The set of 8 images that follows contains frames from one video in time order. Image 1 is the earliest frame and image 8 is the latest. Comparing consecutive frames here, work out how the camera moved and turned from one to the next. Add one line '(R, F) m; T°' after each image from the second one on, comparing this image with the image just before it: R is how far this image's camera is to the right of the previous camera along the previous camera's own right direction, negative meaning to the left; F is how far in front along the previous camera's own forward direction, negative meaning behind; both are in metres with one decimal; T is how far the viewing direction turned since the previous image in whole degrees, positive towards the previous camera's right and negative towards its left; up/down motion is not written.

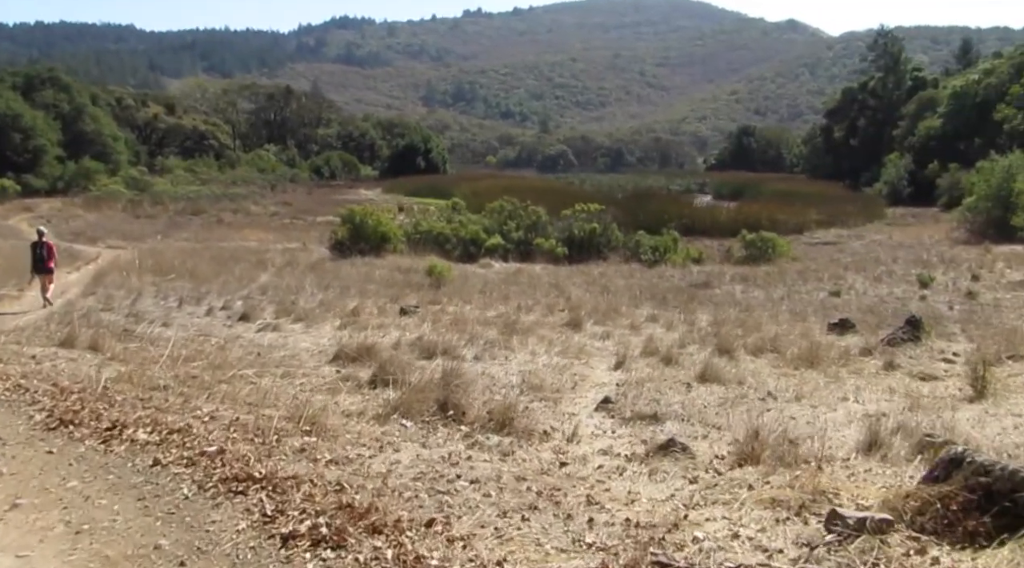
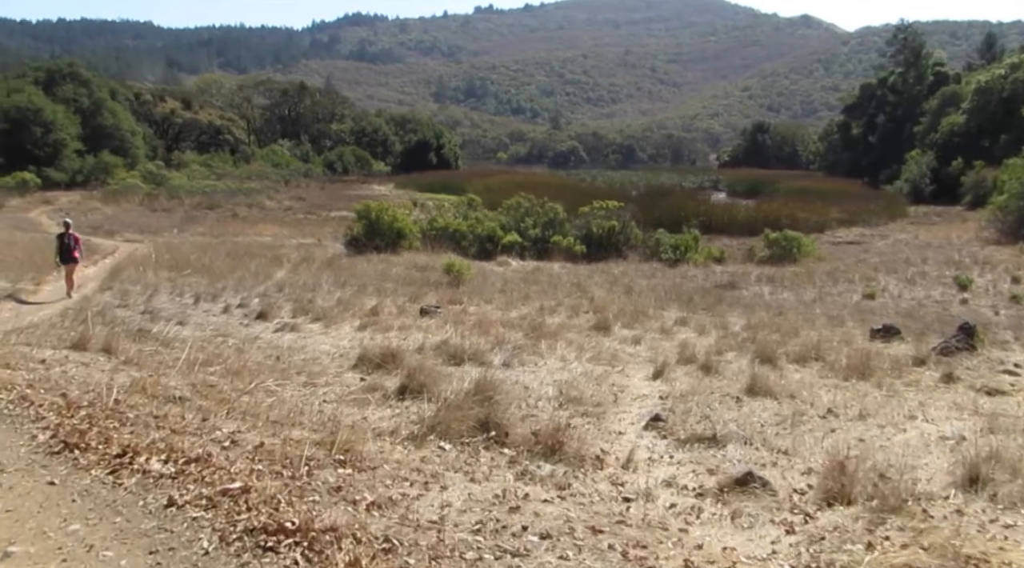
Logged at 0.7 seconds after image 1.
(-0.3, +0.6) m; -1°
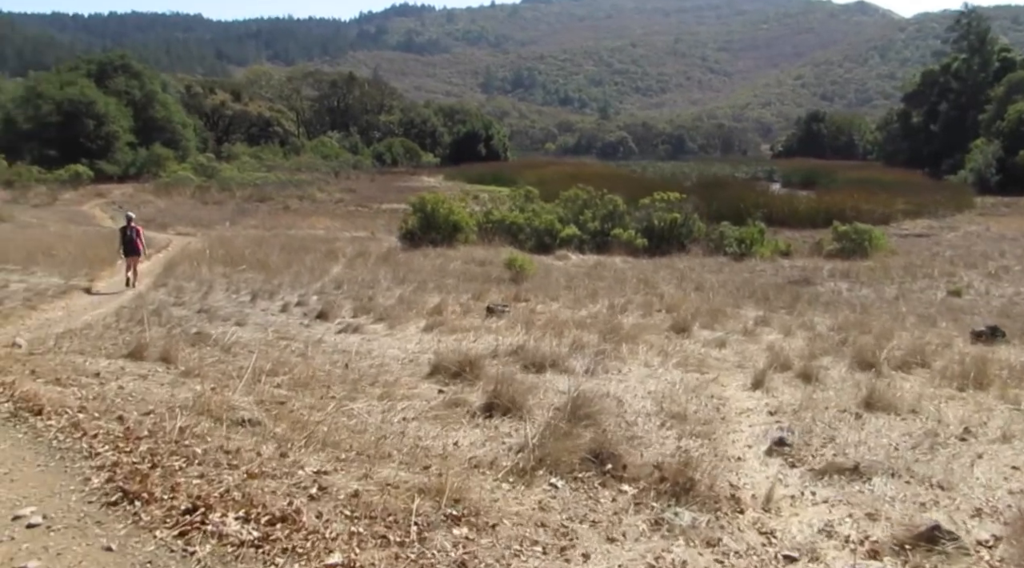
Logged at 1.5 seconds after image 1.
(-0.4, +0.7) m; -3°
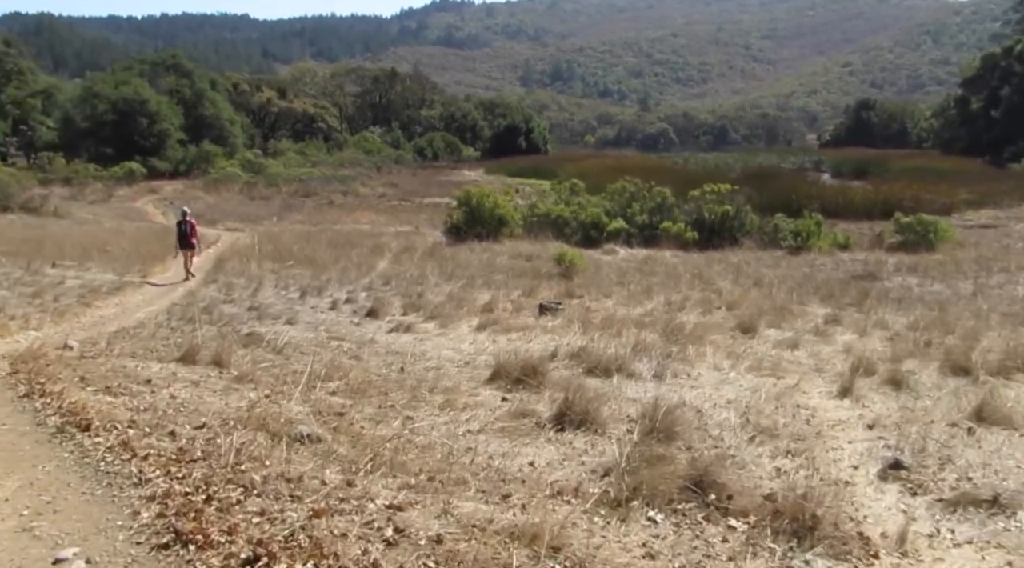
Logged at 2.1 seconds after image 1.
(-0.3, +0.5) m; -3°
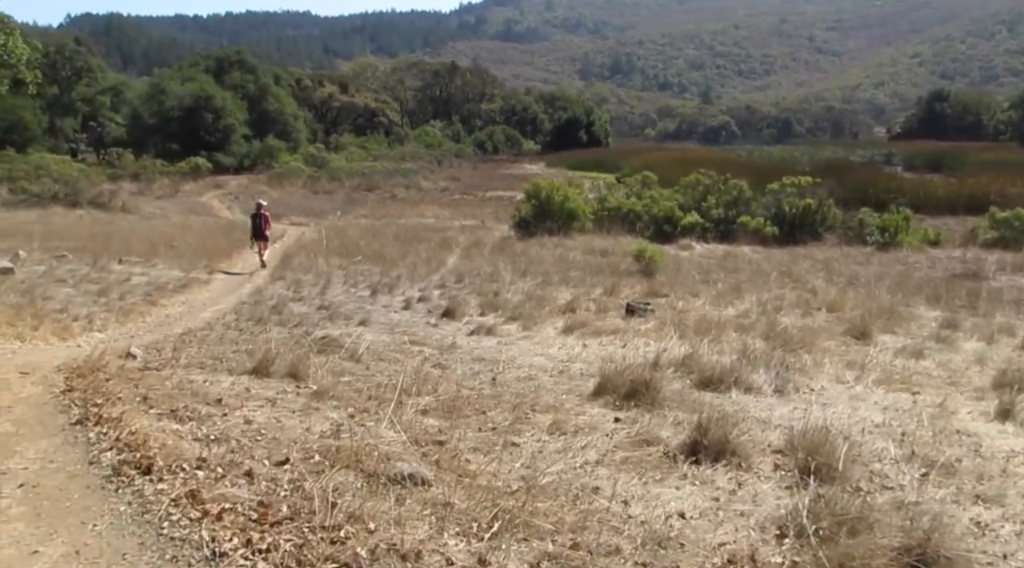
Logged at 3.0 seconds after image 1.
(-0.4, +0.9) m; -4°
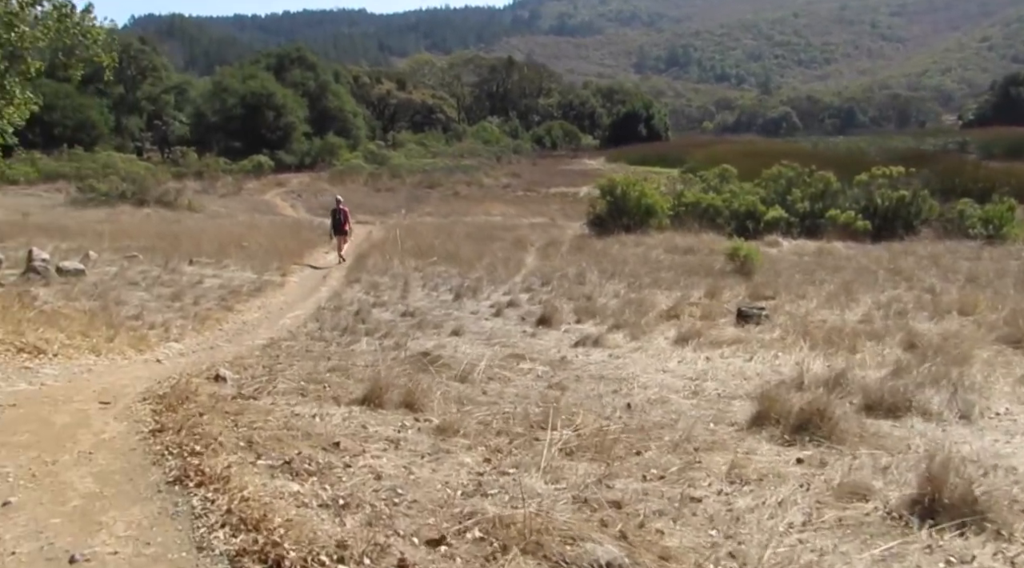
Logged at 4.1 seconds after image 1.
(-0.7, +1.0) m; -4°
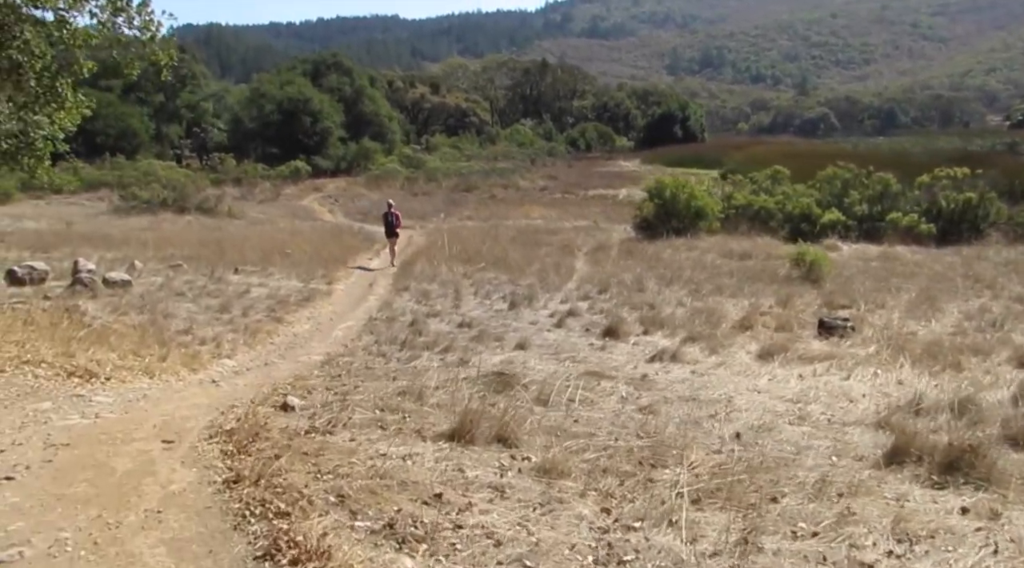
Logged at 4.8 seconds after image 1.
(-0.4, +0.6) m; -2°
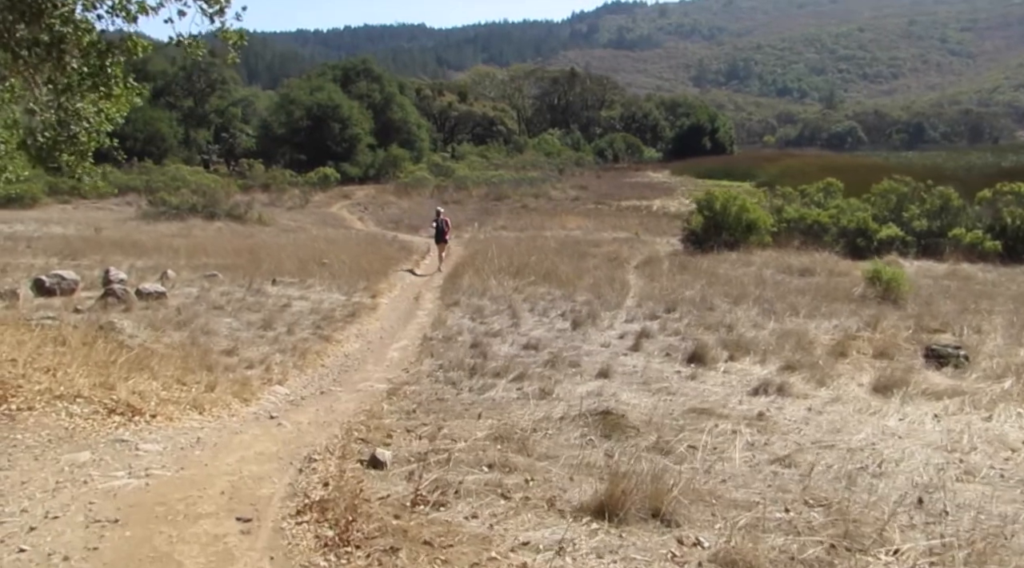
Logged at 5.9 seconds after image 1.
(-0.7, +1.0) m; -1°
